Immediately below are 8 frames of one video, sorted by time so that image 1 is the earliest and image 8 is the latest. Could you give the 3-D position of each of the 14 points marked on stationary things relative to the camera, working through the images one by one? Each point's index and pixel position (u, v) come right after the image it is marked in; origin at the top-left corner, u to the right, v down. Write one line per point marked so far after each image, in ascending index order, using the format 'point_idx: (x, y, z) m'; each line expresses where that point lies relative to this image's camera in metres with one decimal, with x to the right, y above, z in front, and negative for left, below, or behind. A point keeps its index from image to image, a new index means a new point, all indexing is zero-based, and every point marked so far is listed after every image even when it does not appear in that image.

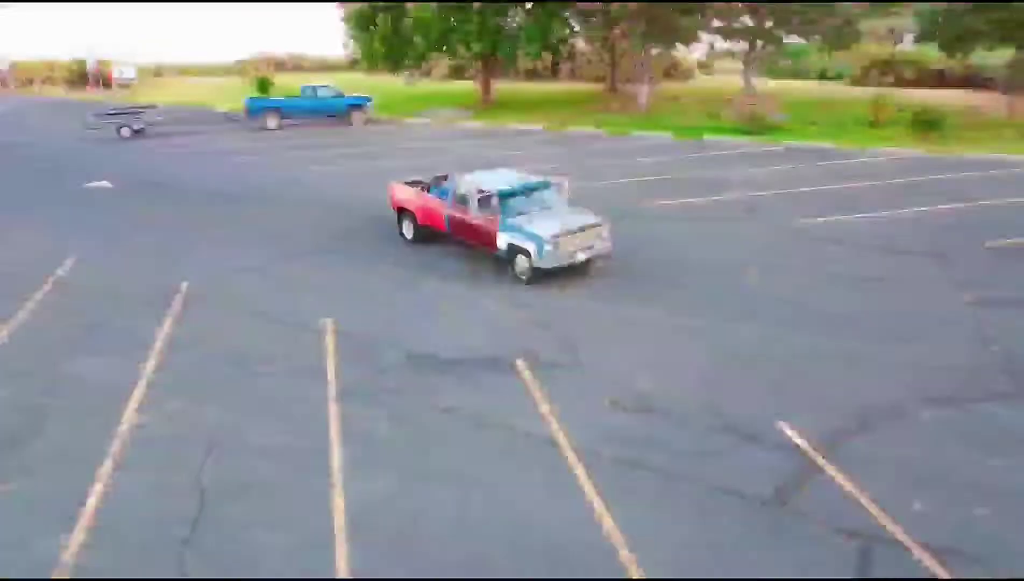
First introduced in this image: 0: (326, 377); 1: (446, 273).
0: (-2.8, -1.3, +10.6) m
1: (-1.3, +0.3, +14.2) m
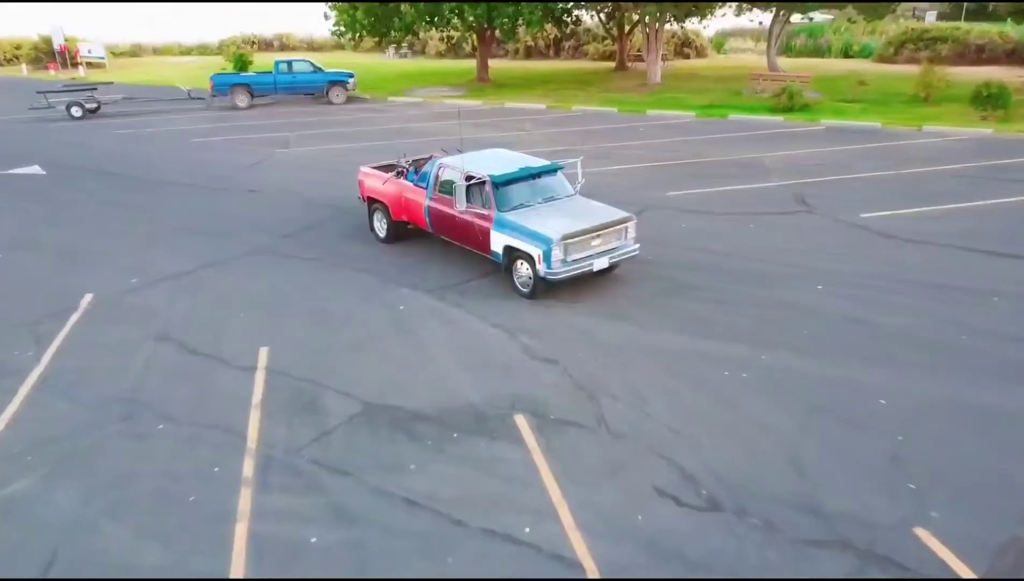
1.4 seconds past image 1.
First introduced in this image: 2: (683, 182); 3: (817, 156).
0: (-2.8, -1.6, +7.5) m
1: (-1.4, +0.1, +11.1) m
2: (+3.9, +2.5, +16.2) m
3: (+7.7, +3.4, +18.0) m
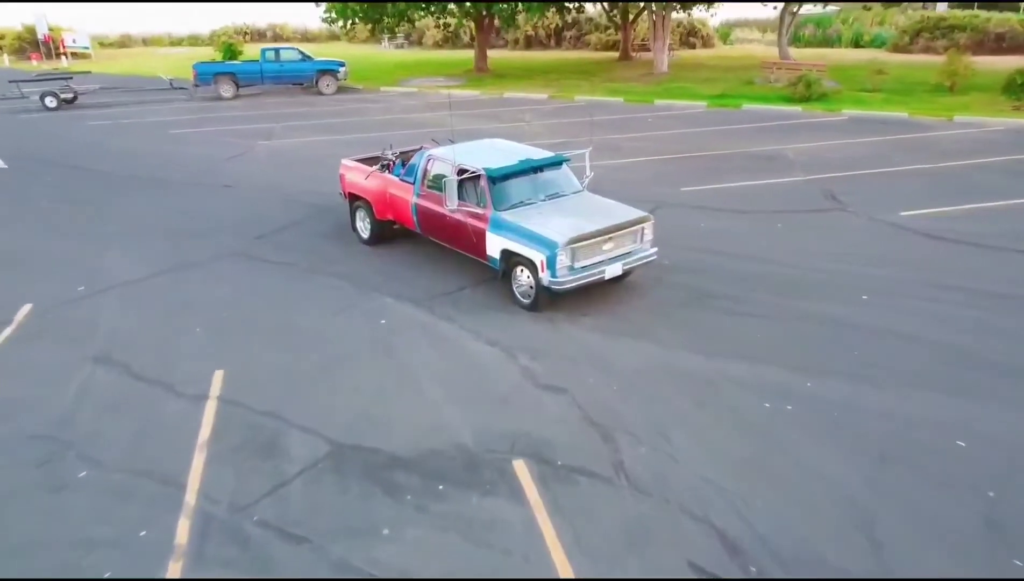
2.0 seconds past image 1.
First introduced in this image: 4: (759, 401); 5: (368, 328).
0: (-2.8, -1.7, +6.1) m
1: (-1.4, 0.0, +9.7) m
2: (+3.9, +2.4, +14.8) m
3: (+7.7, +3.3, +16.6) m
4: (+2.5, -1.1, +7.1) m
5: (-1.8, -0.5, +8.8) m
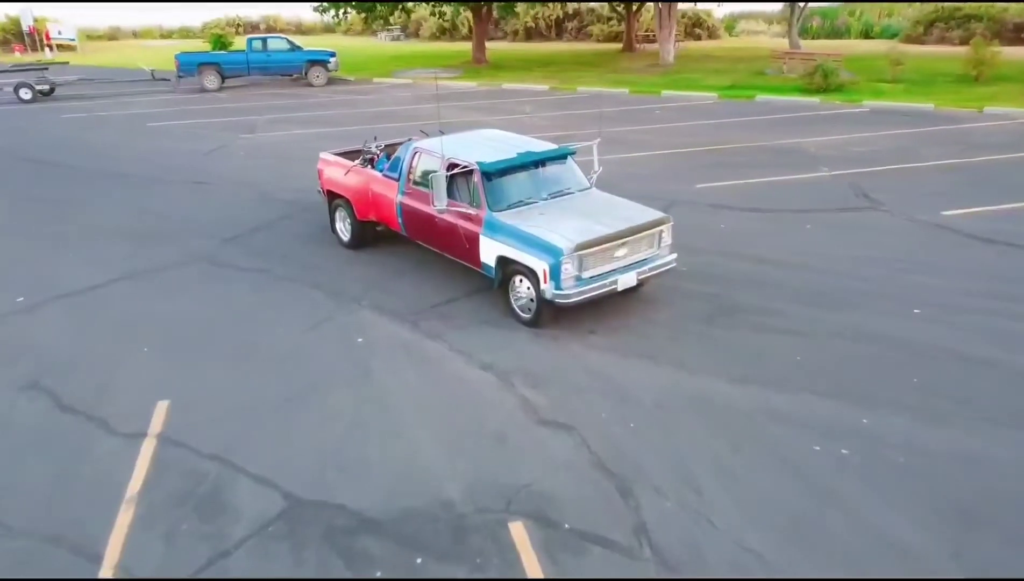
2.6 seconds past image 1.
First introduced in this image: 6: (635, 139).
0: (-2.8, -1.9, +4.9) m
1: (-1.4, -0.2, +8.5) m
2: (+3.9, +2.3, +13.5) m
3: (+7.7, +3.2, +15.3) m
4: (+2.4, -1.3, +5.9) m
5: (-1.8, -0.6, +7.6) m
6: (+2.8, +3.5, +16.2) m
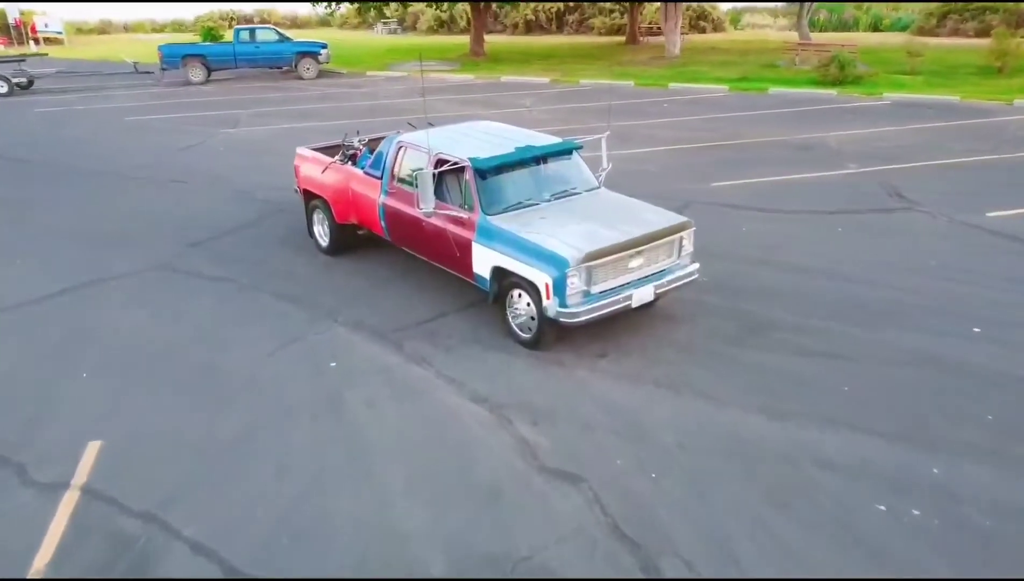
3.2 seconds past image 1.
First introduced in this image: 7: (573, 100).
0: (-2.9, -2.0, +3.9) m
1: (-1.4, -0.3, +7.4) m
2: (+3.8, +2.1, +12.5) m
3: (+7.6, +3.1, +14.2) m
4: (+2.4, -1.4, +4.8) m
5: (-1.8, -0.8, +6.5) m
6: (+2.8, +3.4, +15.2) m
7: (+1.6, +5.2, +19.2) m
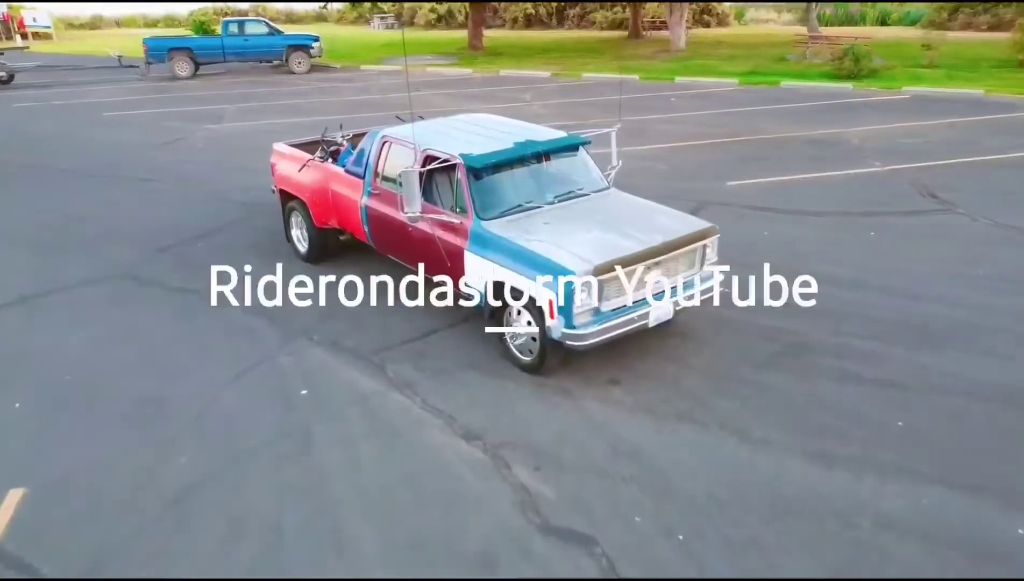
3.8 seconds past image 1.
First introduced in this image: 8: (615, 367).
0: (-2.9, -2.2, +3.0) m
1: (-1.5, -0.4, +6.6) m
2: (+3.8, +2.0, +11.6) m
3: (+7.6, +3.0, +13.4) m
4: (+2.4, -1.6, +3.9) m
5: (-1.8, -0.9, +5.6) m
6: (+2.8, +3.3, +14.3) m
7: (+1.6, +5.1, +18.3) m
8: (+0.9, -0.6, +5.9) m
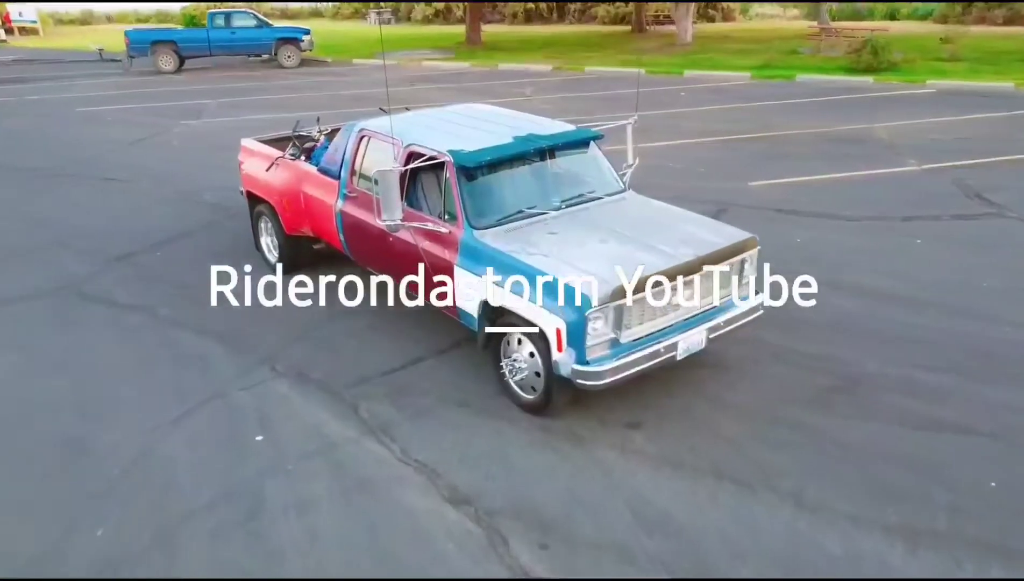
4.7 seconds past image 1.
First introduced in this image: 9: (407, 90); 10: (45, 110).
0: (-2.9, -2.4, +2.0) m
1: (-1.5, -0.6, +5.5) m
2: (+3.8, +1.9, +10.6) m
3: (+7.6, +2.8, +12.4) m
4: (+2.4, -1.7, +2.9) m
5: (-1.9, -1.1, +4.6) m
6: (+2.8, +3.1, +13.3) m
7: (+1.6, +4.9, +17.3) m
8: (+0.8, -0.8, +4.9) m
9: (-2.5, +4.8, +17.2) m
10: (-11.0, +4.2, +16.7) m
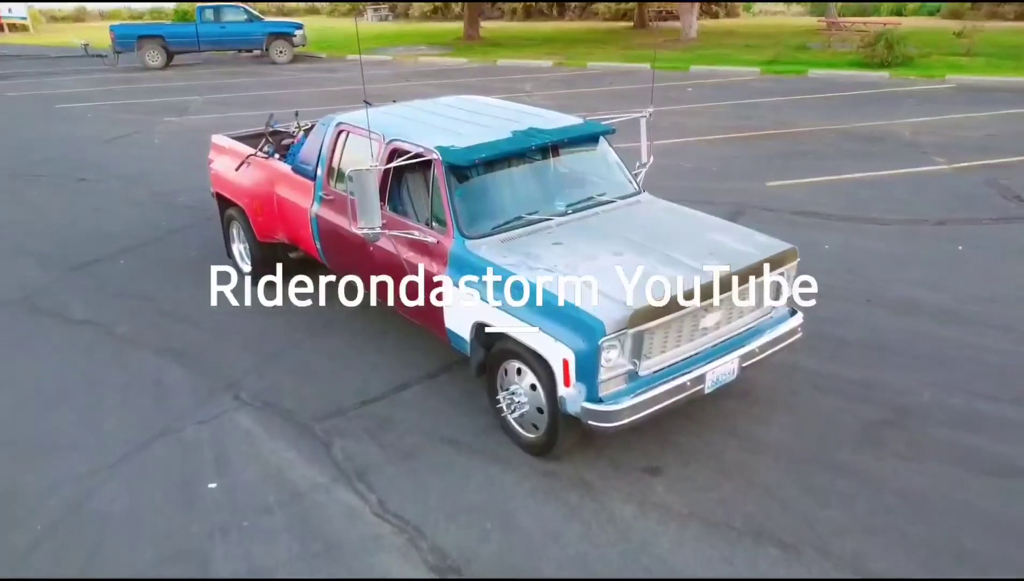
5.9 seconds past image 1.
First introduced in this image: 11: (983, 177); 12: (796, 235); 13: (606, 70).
0: (-2.9, -2.5, +1.3) m
1: (-1.5, -0.7, +4.8) m
2: (+3.8, +1.8, +9.9) m
3: (+7.6, +2.7, +11.6) m
4: (+2.4, -1.8, +2.2) m
5: (-1.9, -1.2, +3.9) m
6: (+2.7, +3.0, +12.5) m
7: (+1.6, +4.8, +16.6) m
8: (+0.8, -0.9, +4.2) m
9: (-2.6, +4.7, +16.5) m
10: (-11.0, +4.1, +16.0) m
11: (+5.9, +1.4, +8.8) m
12: (+2.9, +0.6, +7.3) m
13: (+2.5, +5.9, +19.0) m
